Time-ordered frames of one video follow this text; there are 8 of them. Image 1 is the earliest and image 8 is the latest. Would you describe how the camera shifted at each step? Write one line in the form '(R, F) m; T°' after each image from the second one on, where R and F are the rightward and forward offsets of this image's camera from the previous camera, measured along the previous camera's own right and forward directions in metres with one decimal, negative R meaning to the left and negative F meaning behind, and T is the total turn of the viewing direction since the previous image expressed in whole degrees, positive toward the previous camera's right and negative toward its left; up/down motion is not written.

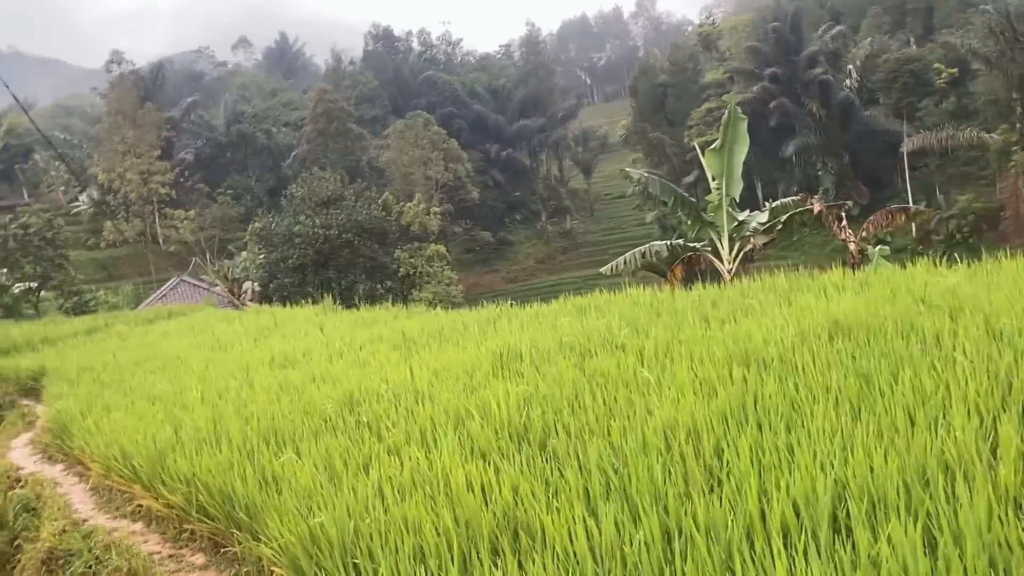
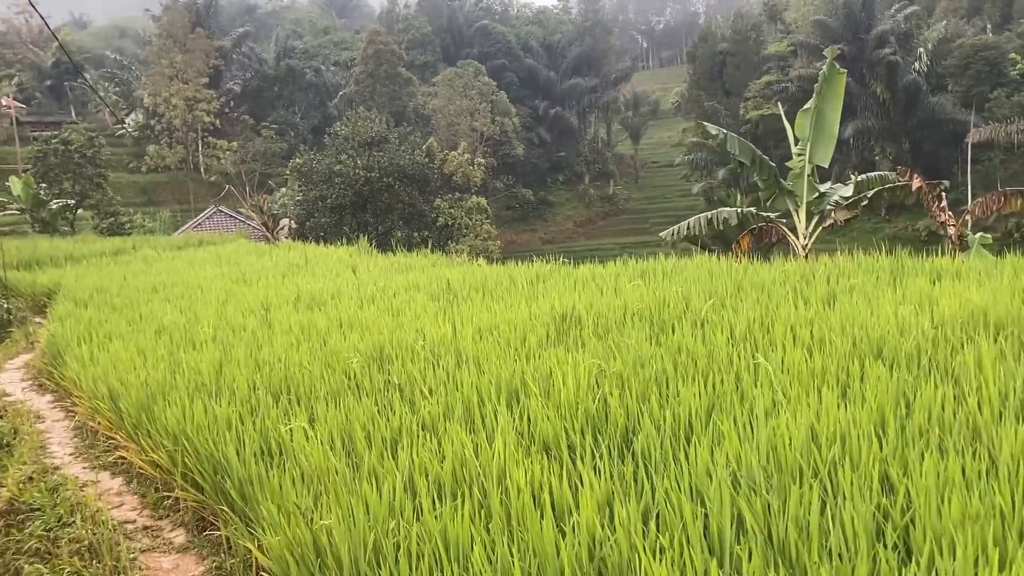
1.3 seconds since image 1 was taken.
(-0.1, +0.5) m; -2°
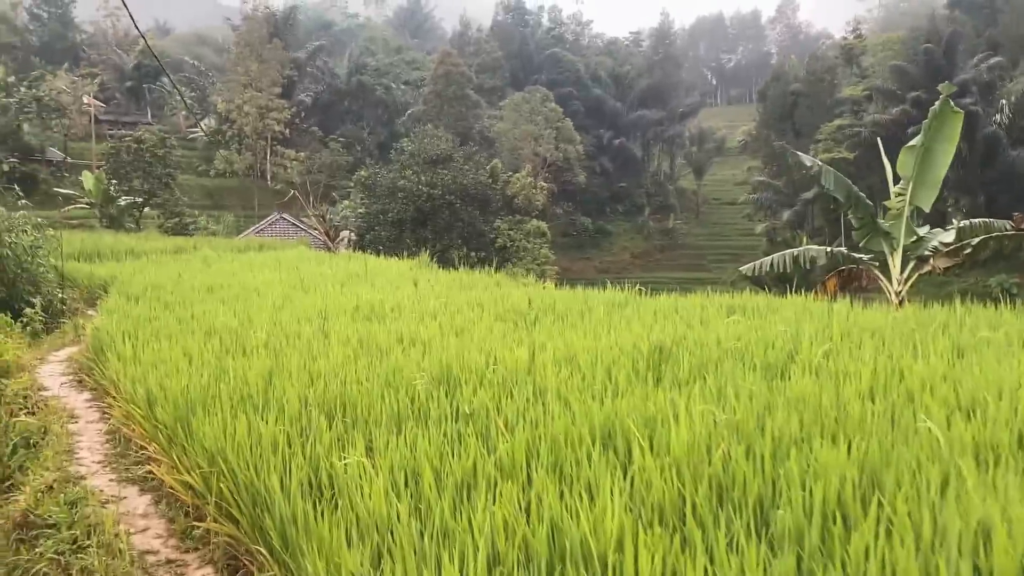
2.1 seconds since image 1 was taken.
(-0.1, +0.3) m; -3°
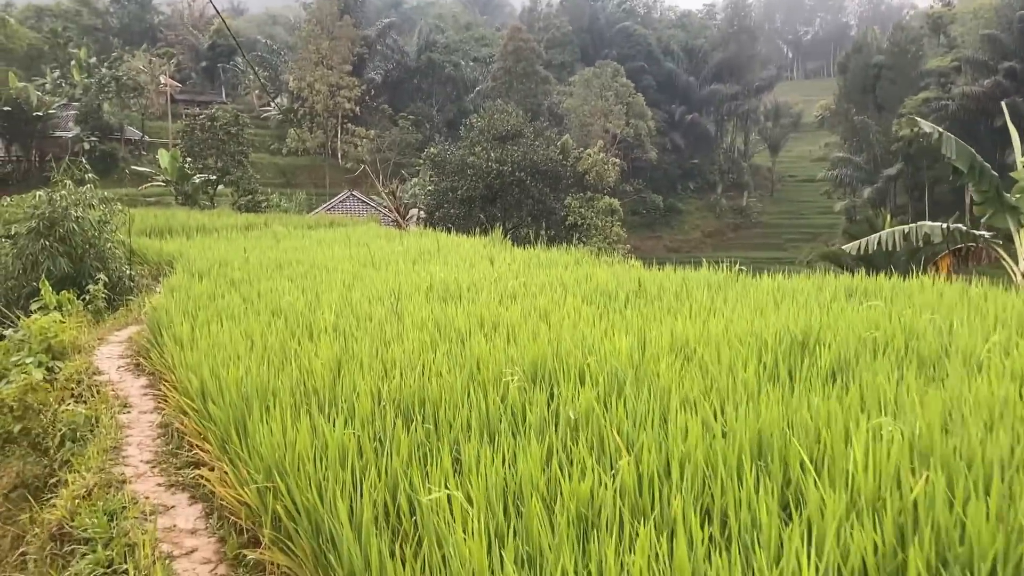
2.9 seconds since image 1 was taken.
(-0.1, +0.3) m; -4°
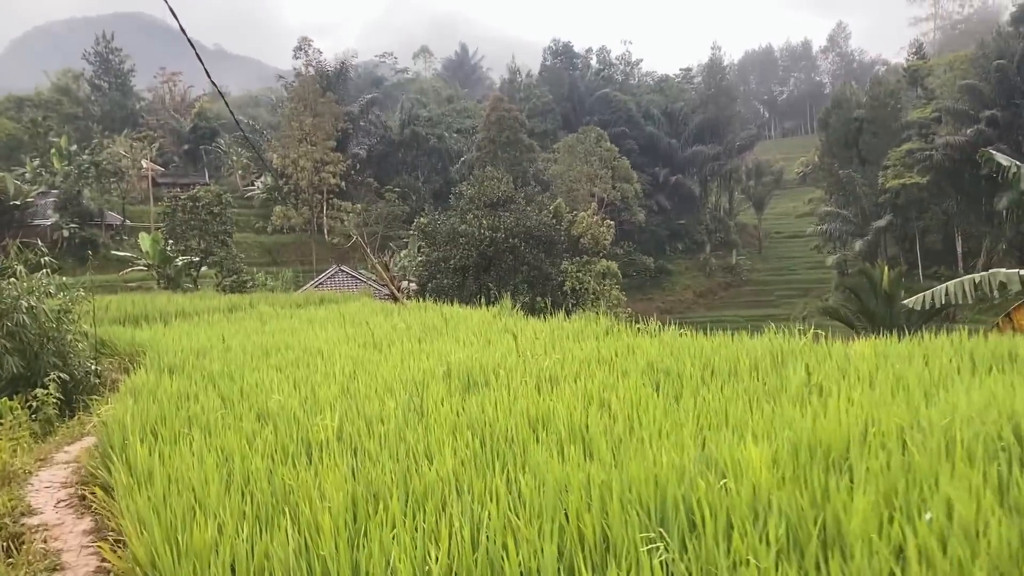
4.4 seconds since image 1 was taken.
(-0.2, +0.6) m; +1°
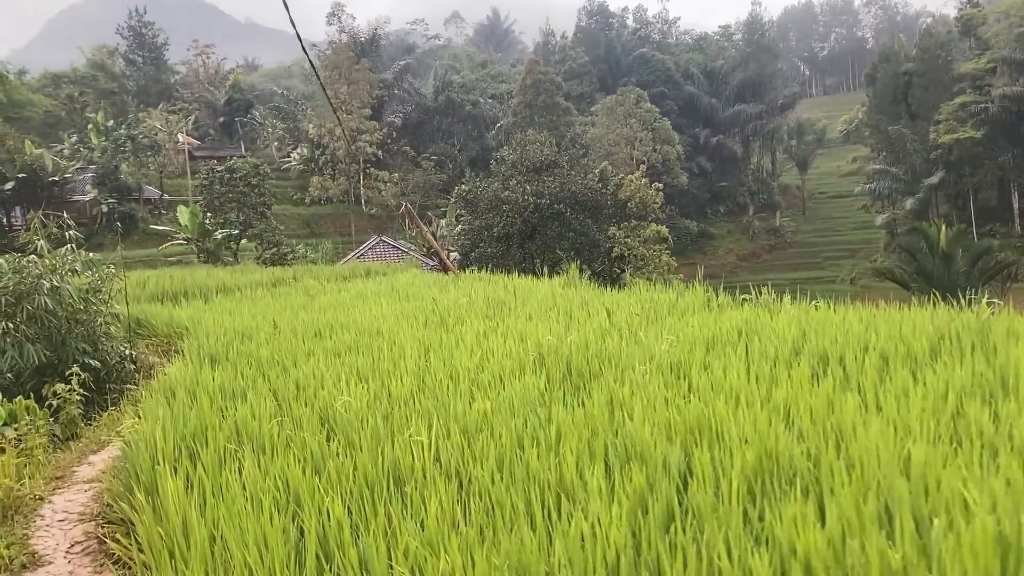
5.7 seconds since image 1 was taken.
(-0.2, +0.6) m; -2°
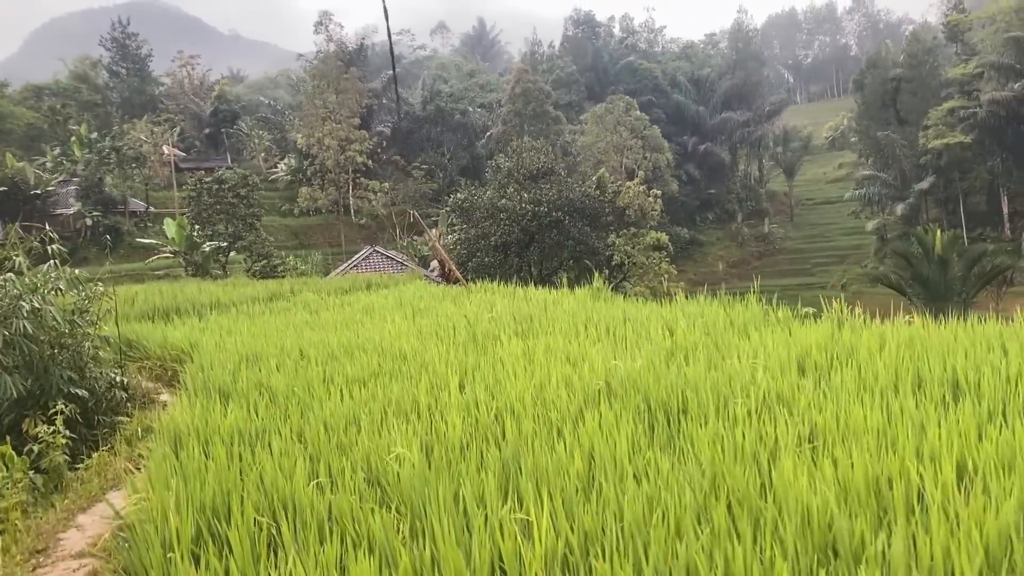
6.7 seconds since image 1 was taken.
(-0.2, +0.4) m; +1°
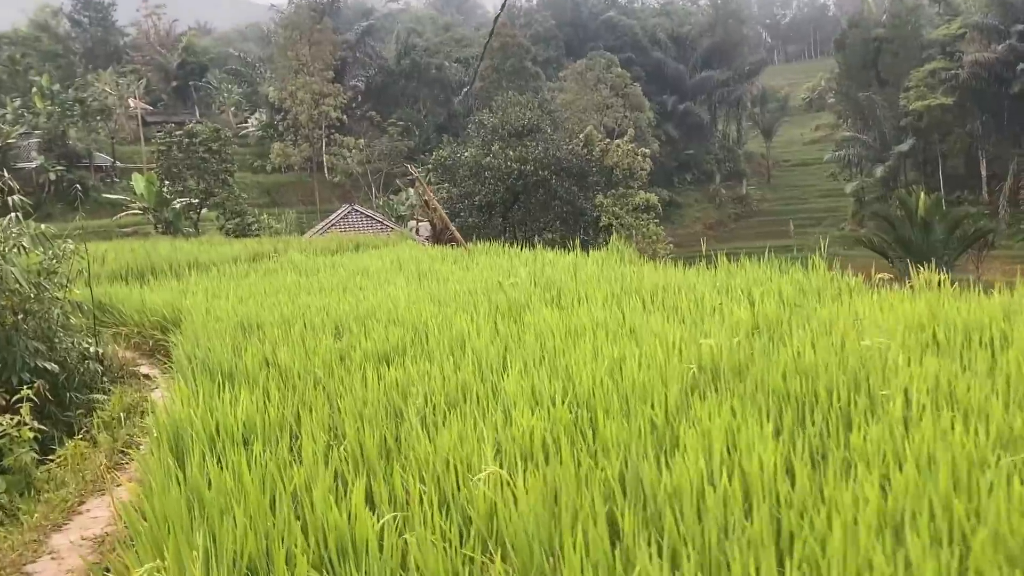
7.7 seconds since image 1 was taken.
(-0.2, +0.5) m; +2°
